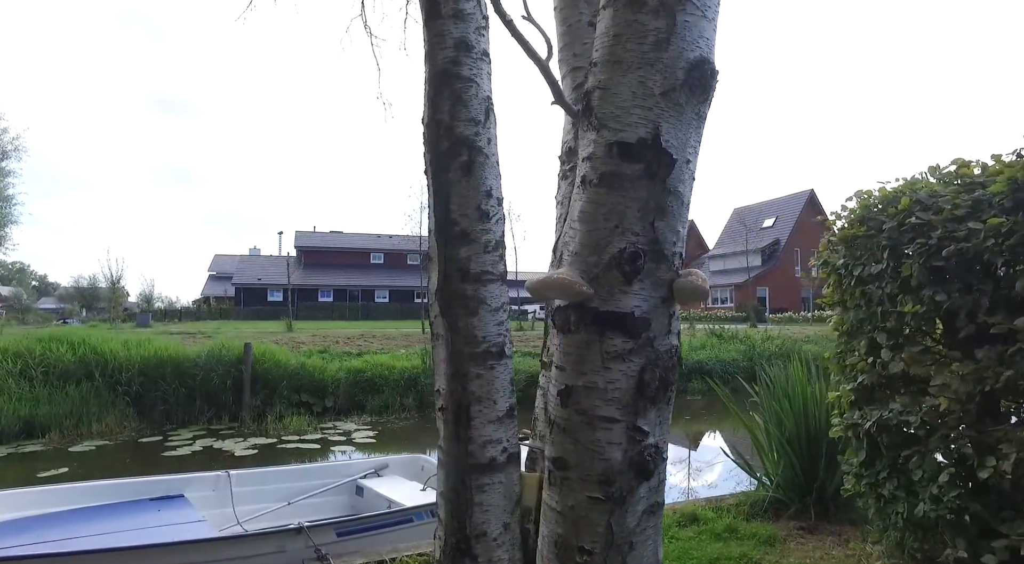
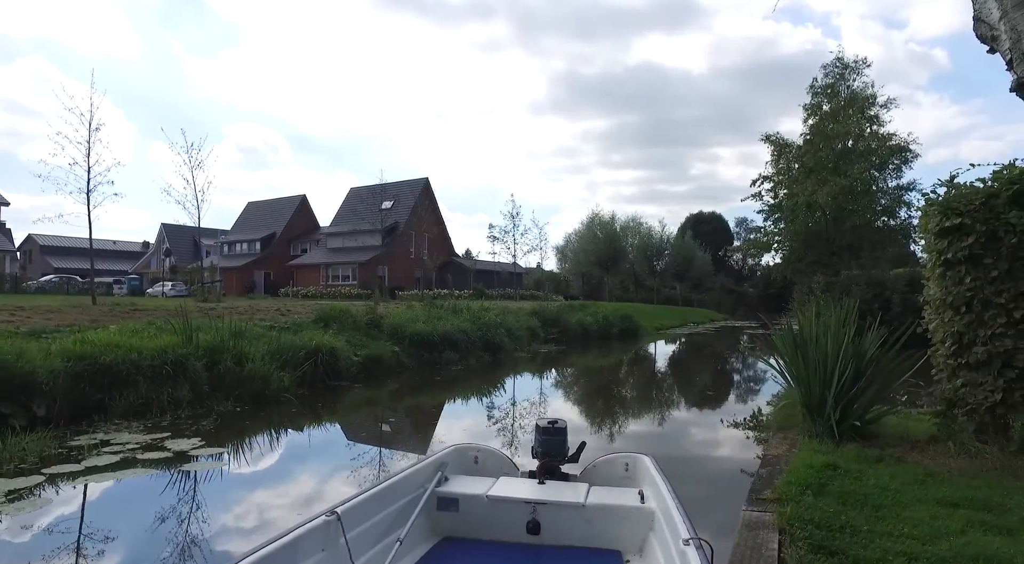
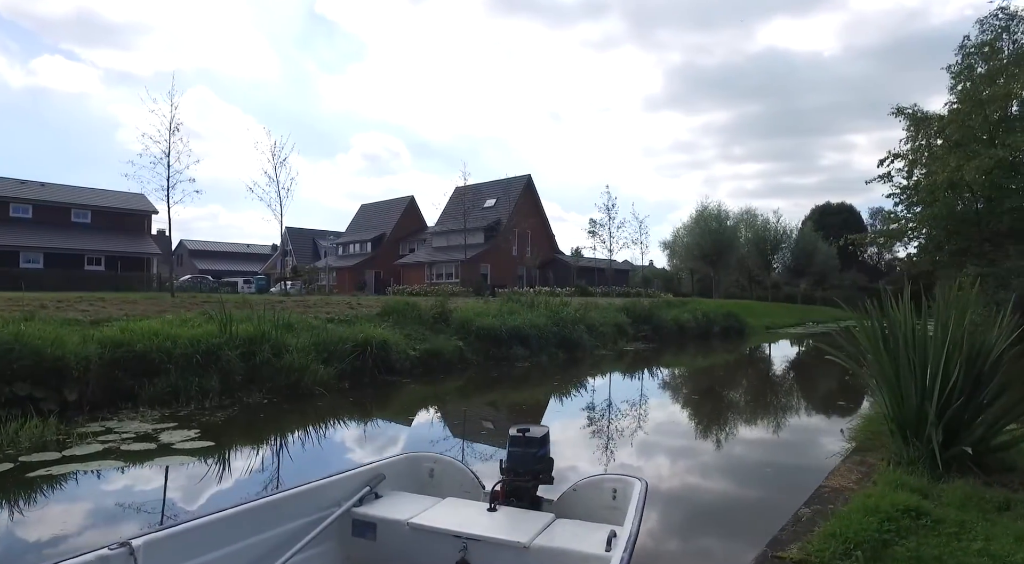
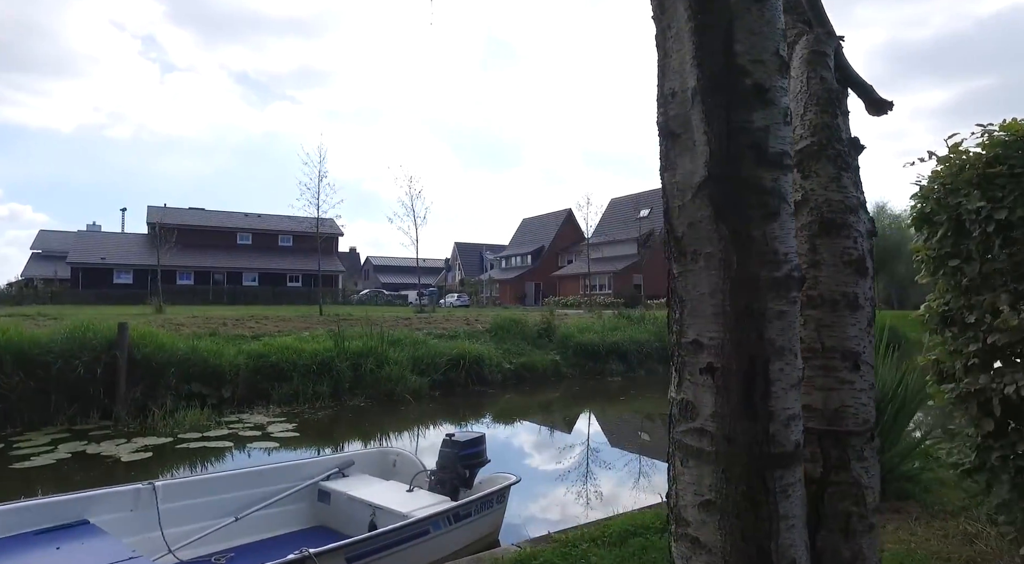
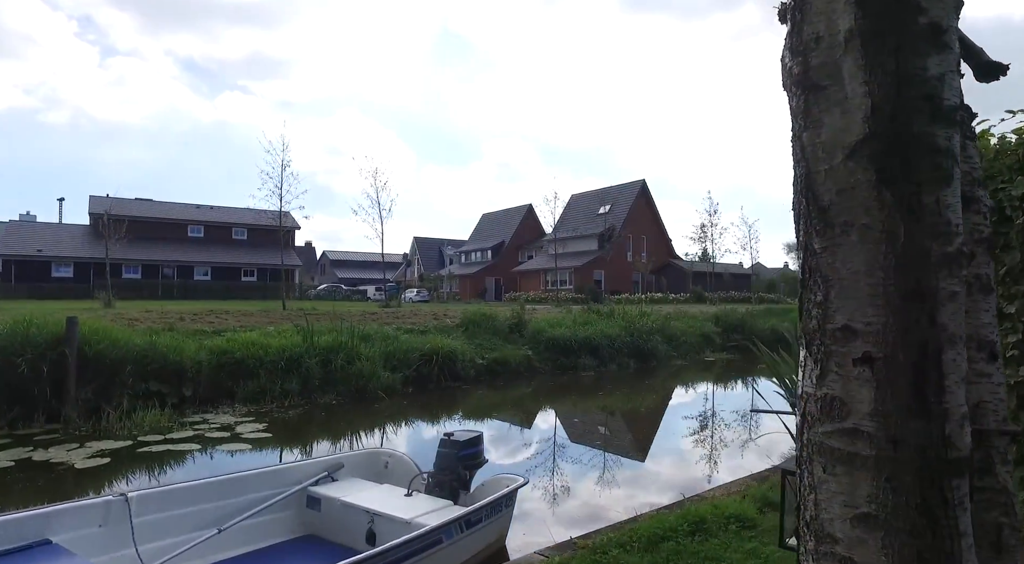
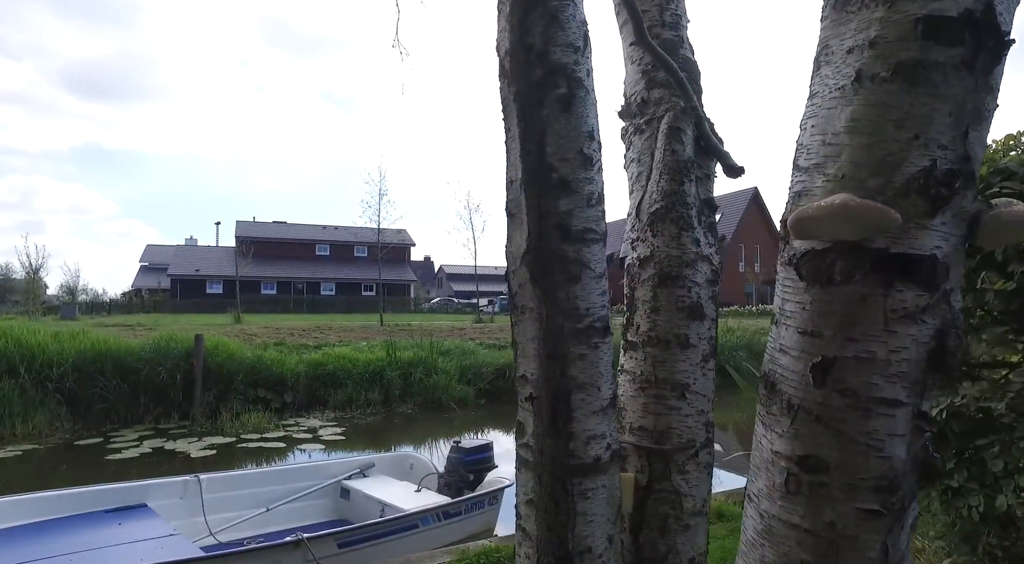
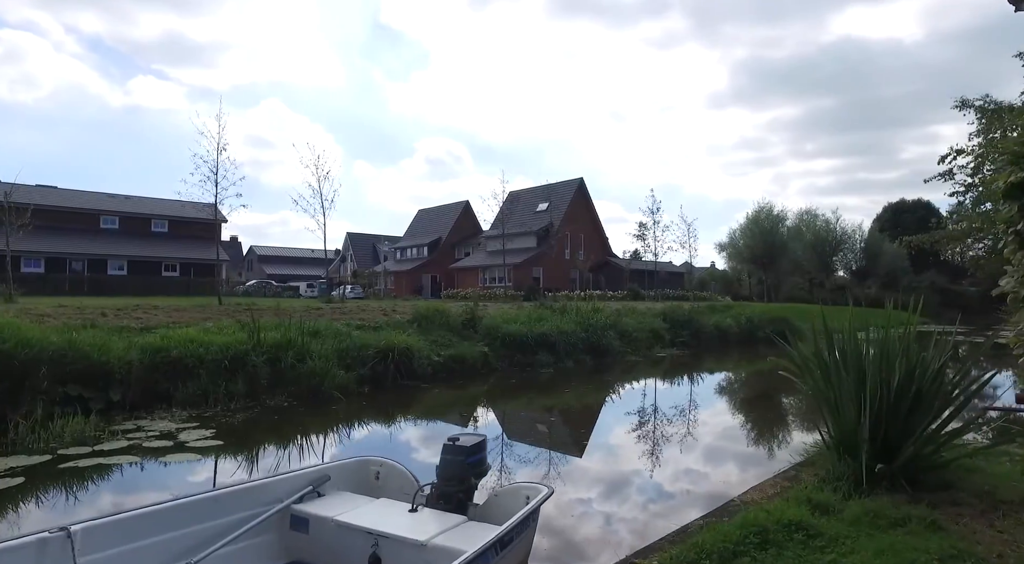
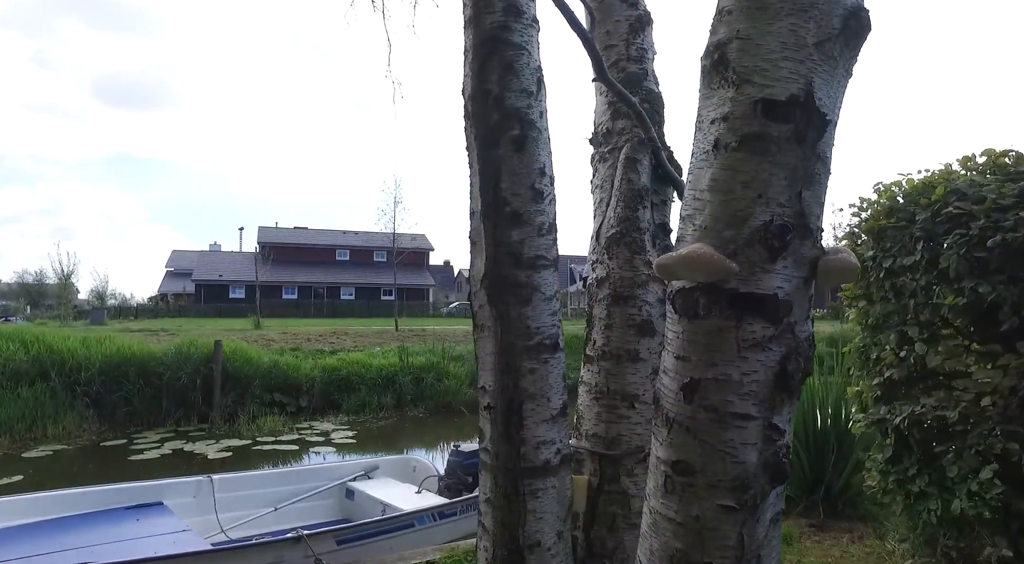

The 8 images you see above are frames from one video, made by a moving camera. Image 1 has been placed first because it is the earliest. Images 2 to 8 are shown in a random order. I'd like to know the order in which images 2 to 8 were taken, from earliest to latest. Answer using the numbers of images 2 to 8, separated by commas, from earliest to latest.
8, 6, 4, 5, 7, 3, 2
